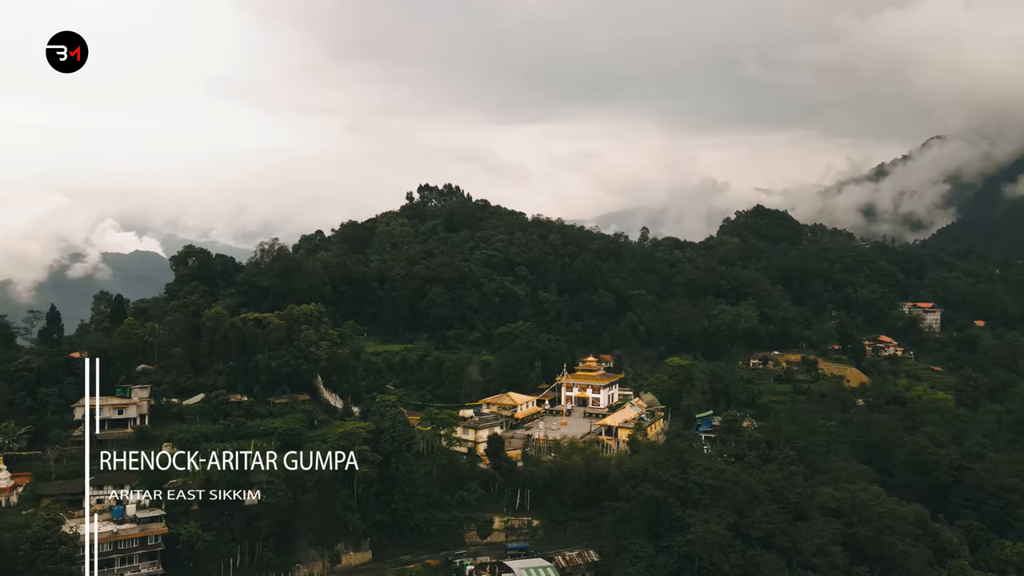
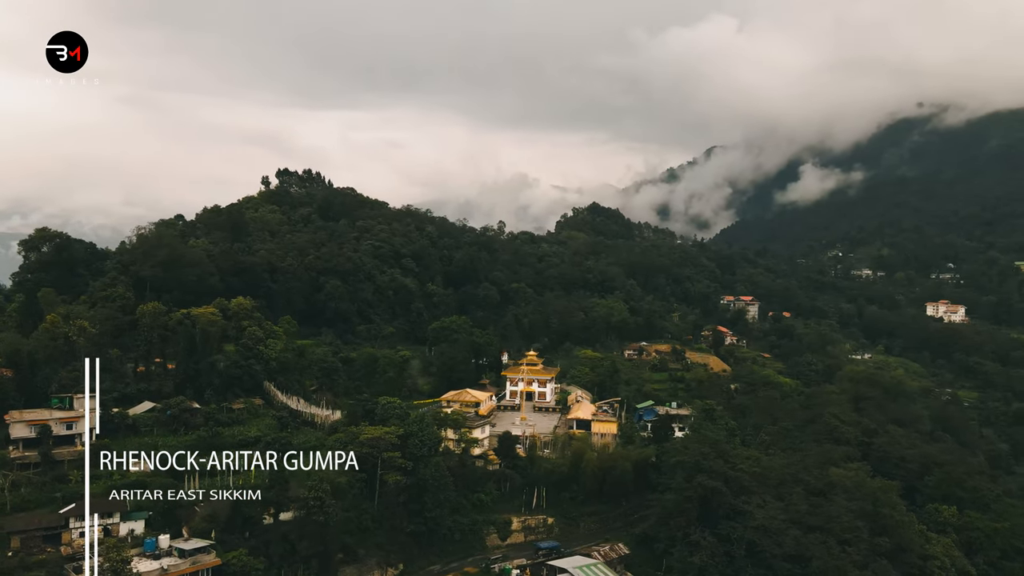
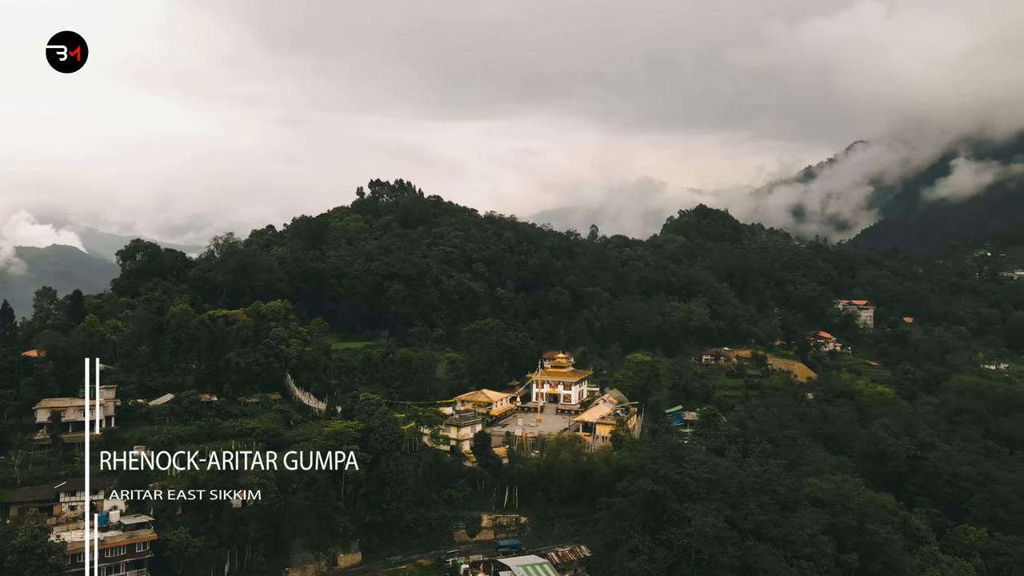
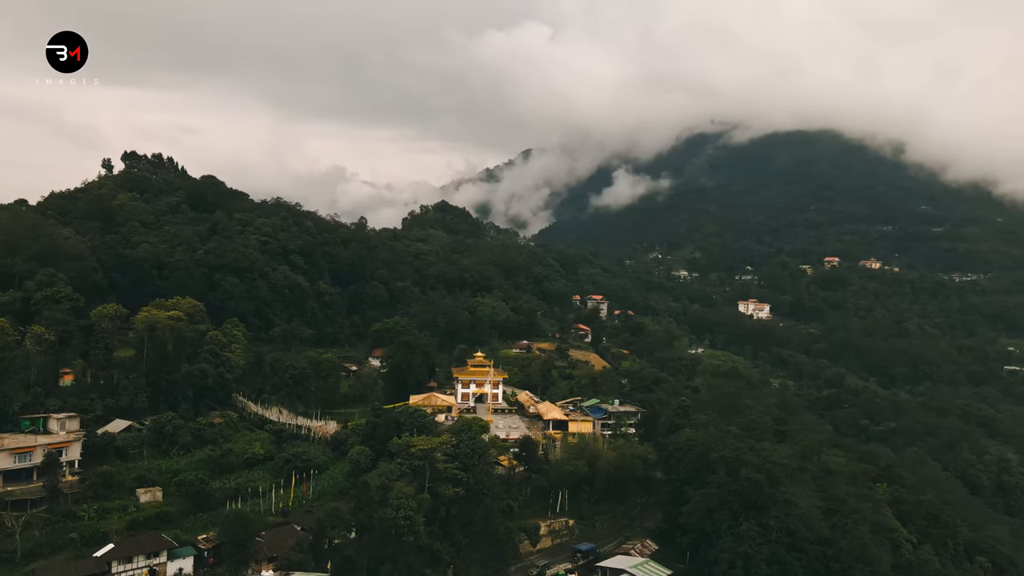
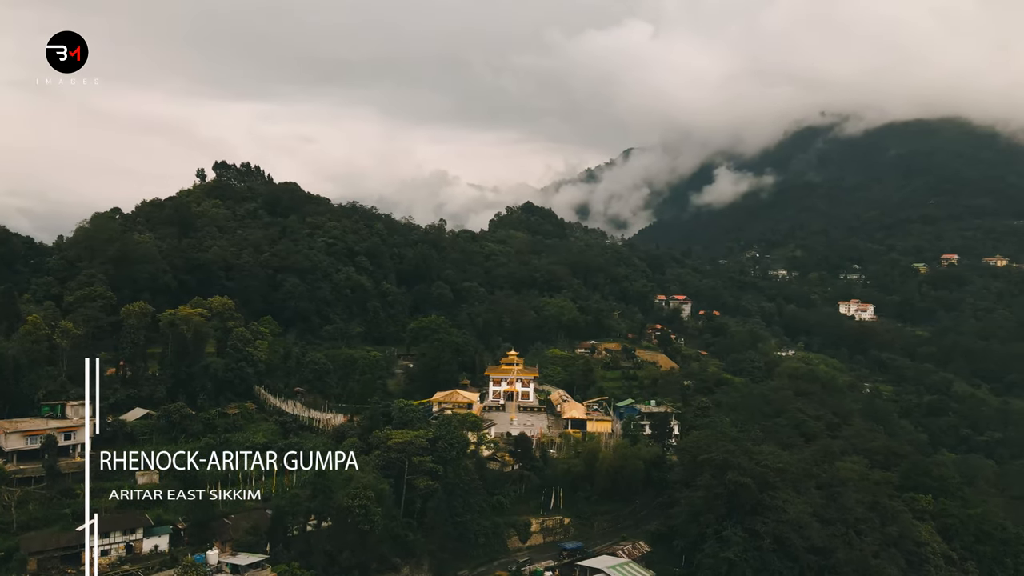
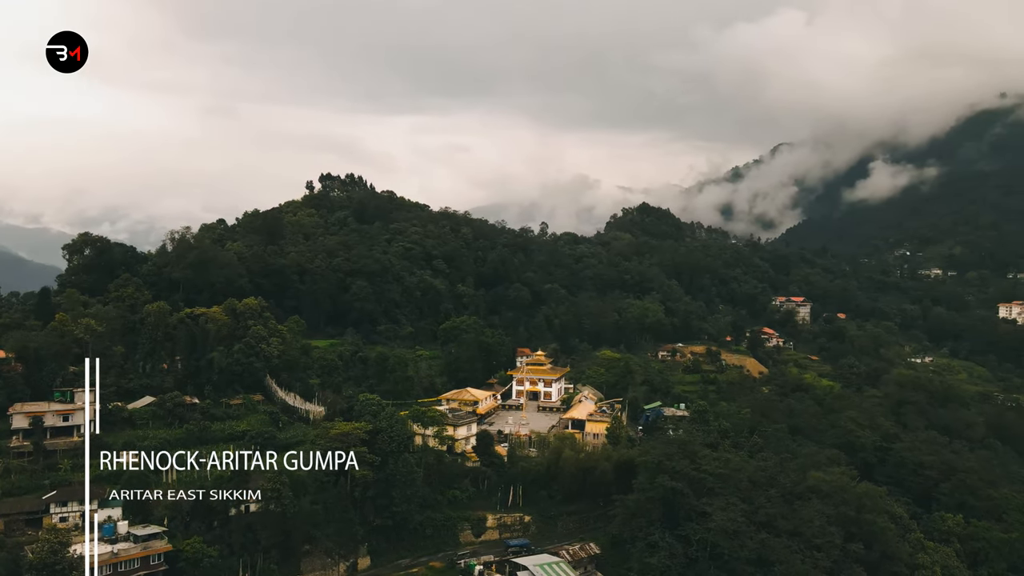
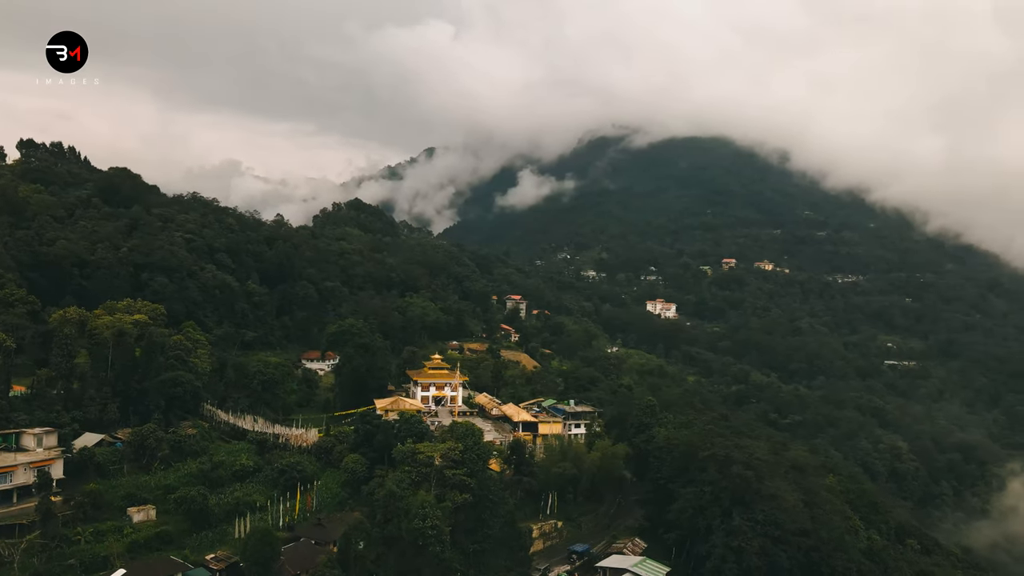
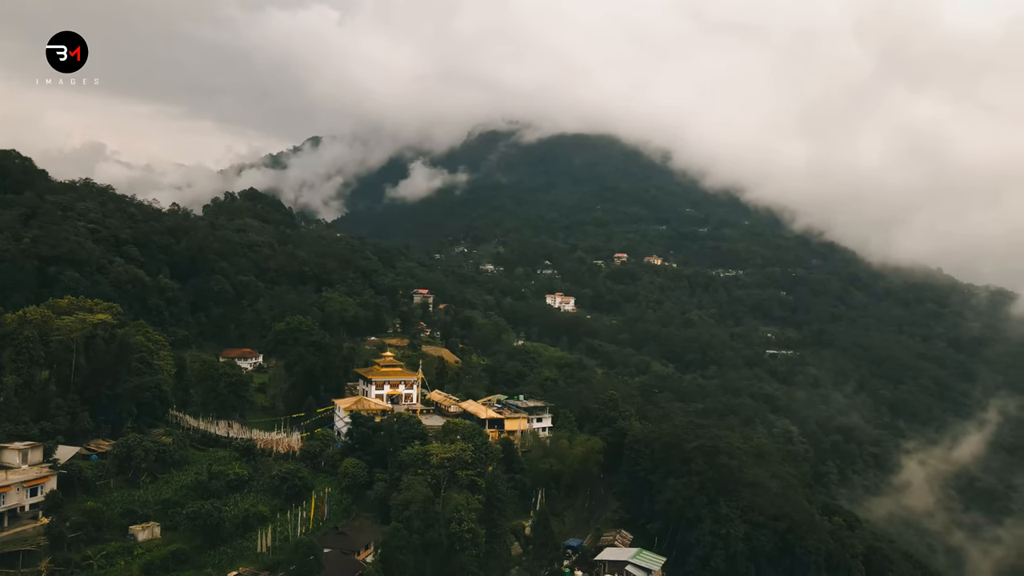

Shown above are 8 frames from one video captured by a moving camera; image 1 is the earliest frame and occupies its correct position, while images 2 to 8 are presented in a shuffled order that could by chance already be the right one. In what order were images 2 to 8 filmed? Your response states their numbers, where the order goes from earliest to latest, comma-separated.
3, 6, 2, 5, 4, 7, 8
